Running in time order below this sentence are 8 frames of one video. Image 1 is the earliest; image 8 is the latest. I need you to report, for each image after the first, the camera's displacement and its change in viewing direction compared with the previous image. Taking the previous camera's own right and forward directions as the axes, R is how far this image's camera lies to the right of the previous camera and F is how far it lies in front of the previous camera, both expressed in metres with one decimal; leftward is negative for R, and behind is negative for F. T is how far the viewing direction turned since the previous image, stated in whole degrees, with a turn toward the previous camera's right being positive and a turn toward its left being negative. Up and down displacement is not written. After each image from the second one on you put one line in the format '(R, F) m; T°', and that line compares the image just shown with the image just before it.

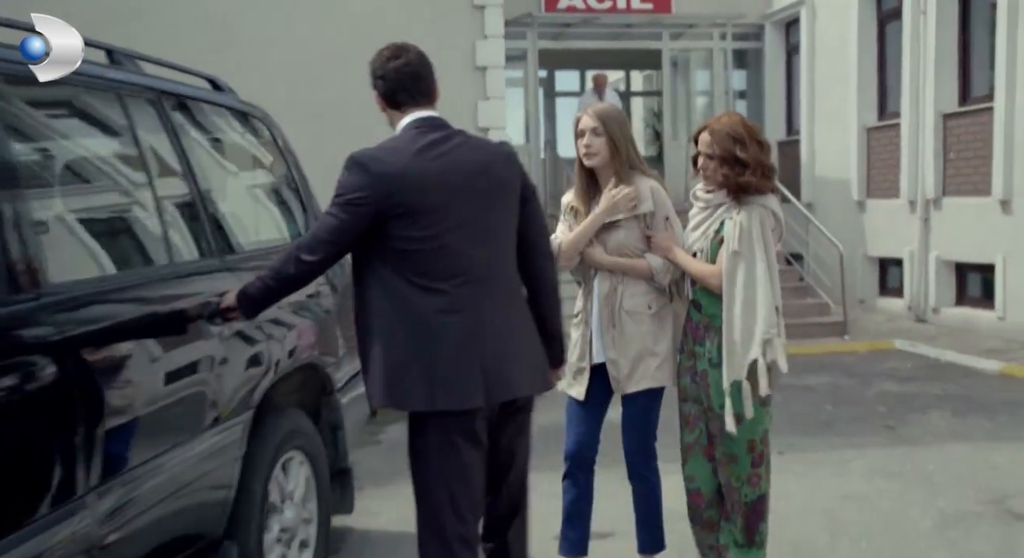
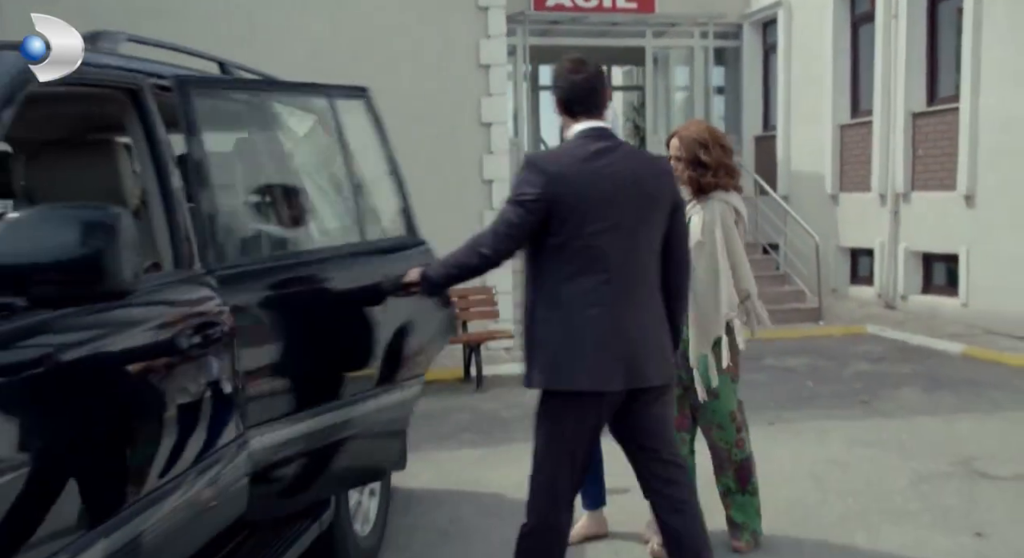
(-0.3, -0.5) m; +2°
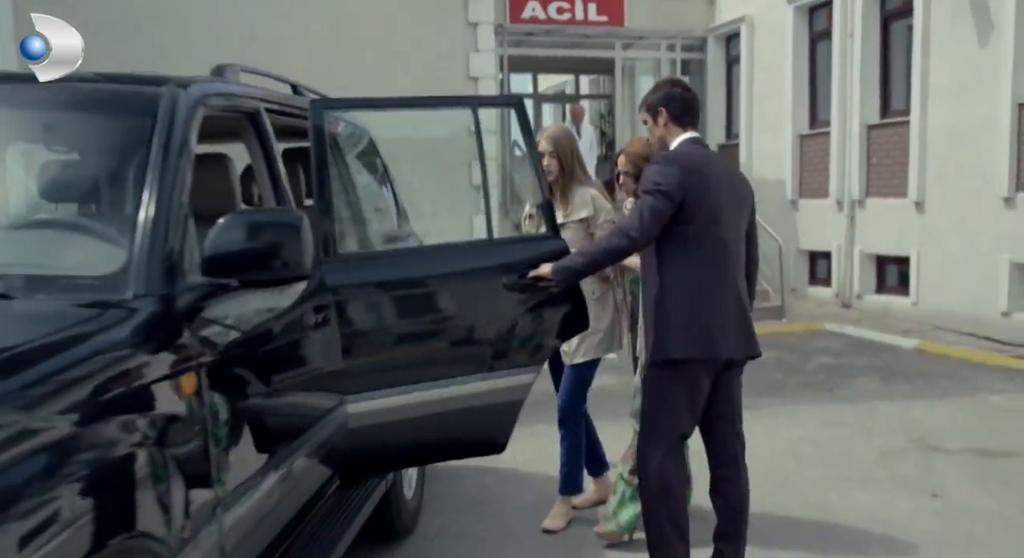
(-0.3, -0.6) m; +3°
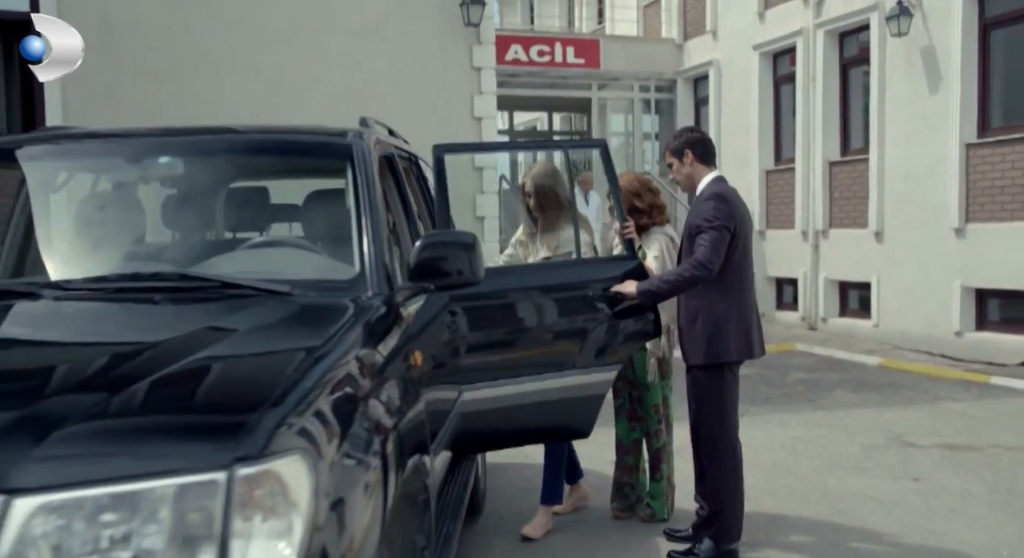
(-0.6, -0.8) m; +3°
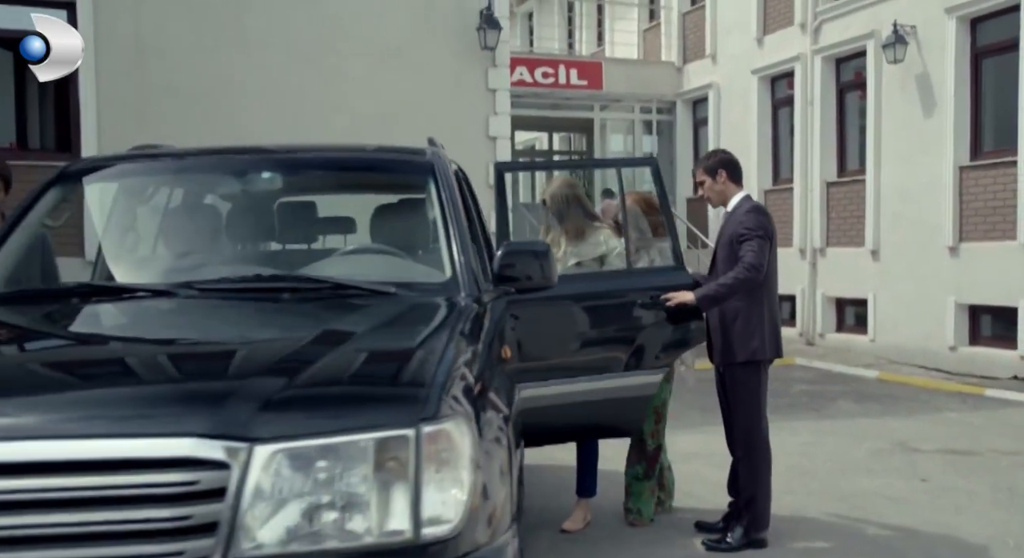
(-0.3, -0.4) m; +1°
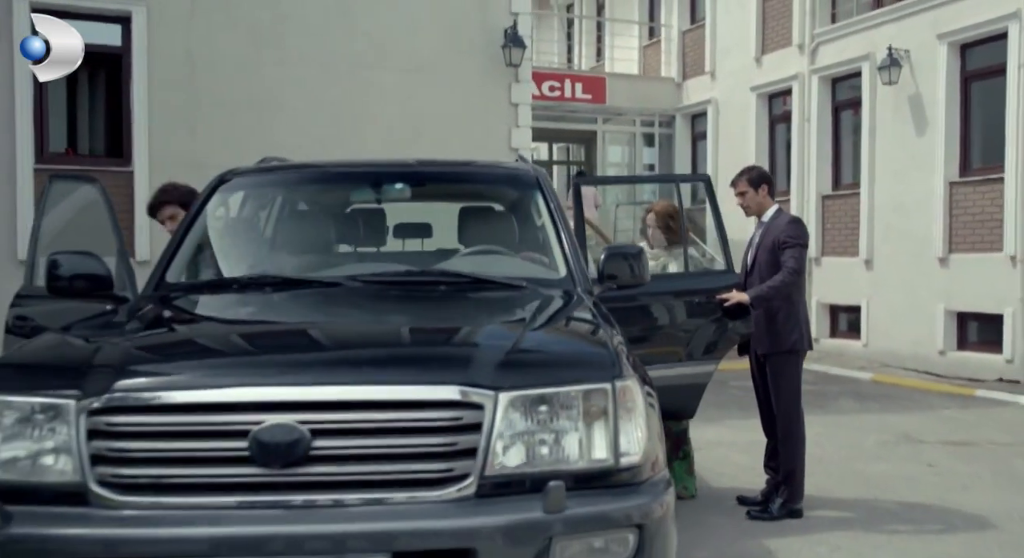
(-0.5, -0.6) m; +1°
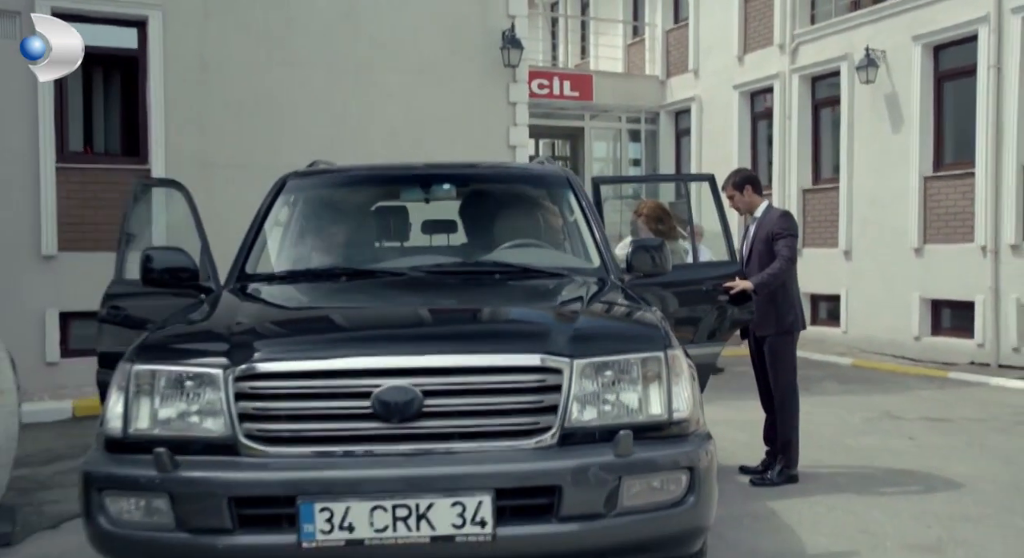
(-0.3, -0.5) m; +1°
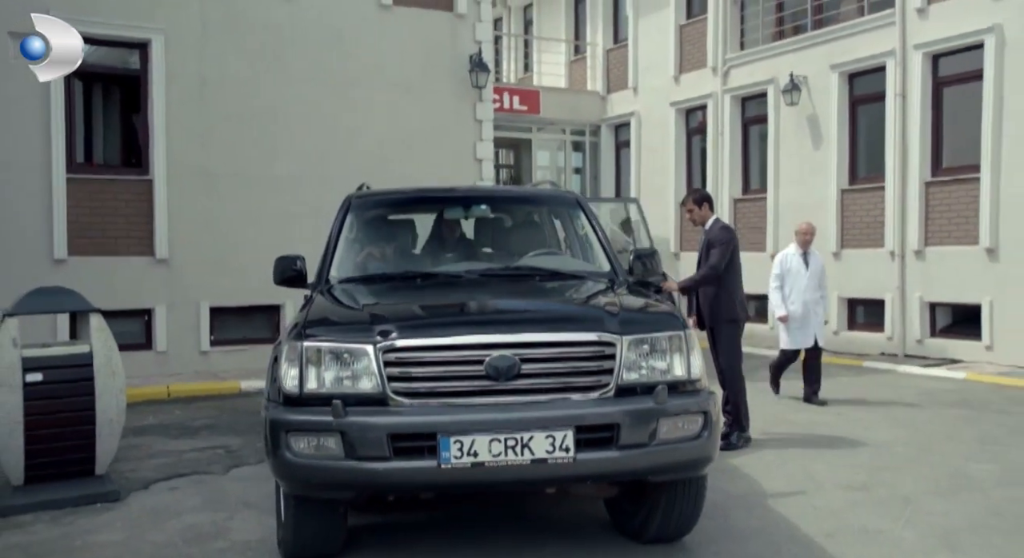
(-0.6, -1.2) m; +5°
